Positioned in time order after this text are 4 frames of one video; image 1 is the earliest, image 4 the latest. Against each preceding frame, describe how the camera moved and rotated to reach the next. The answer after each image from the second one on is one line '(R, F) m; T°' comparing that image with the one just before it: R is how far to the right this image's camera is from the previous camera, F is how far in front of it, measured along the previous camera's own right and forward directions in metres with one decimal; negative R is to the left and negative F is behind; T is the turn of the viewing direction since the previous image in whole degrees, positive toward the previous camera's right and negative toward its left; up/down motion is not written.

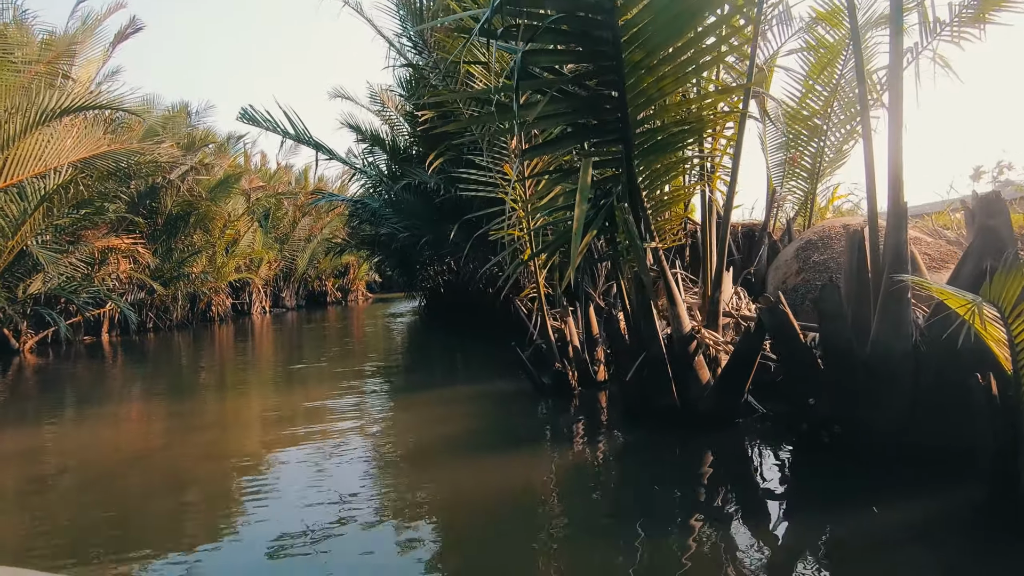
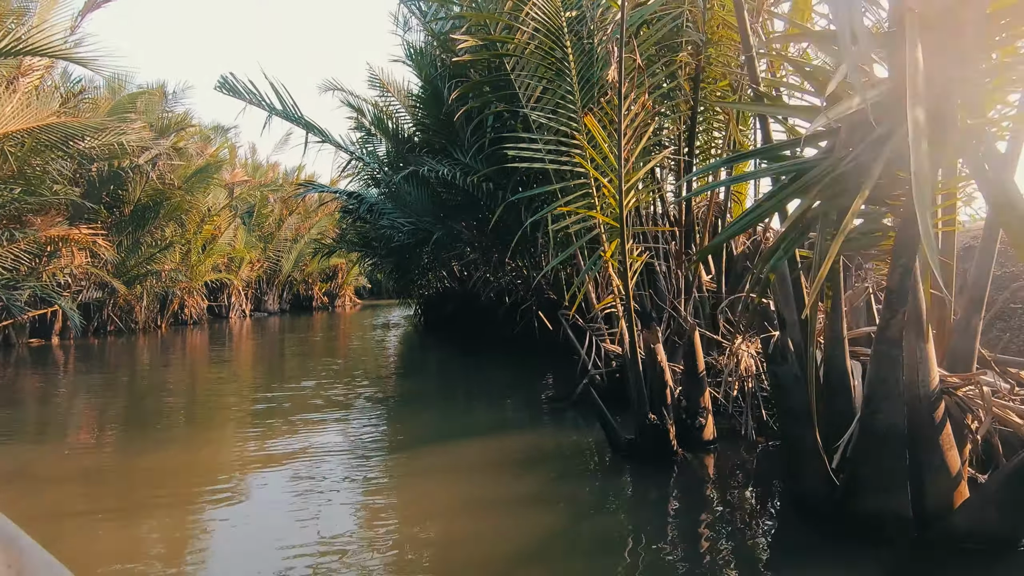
(-0.4, +1.3) m; +1°
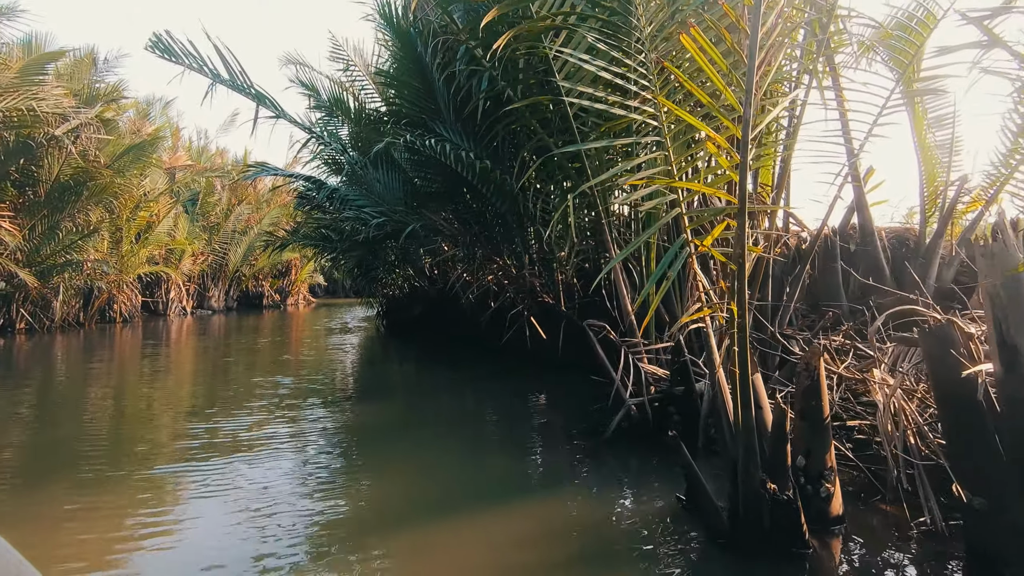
(-0.3, +0.9) m; +4°
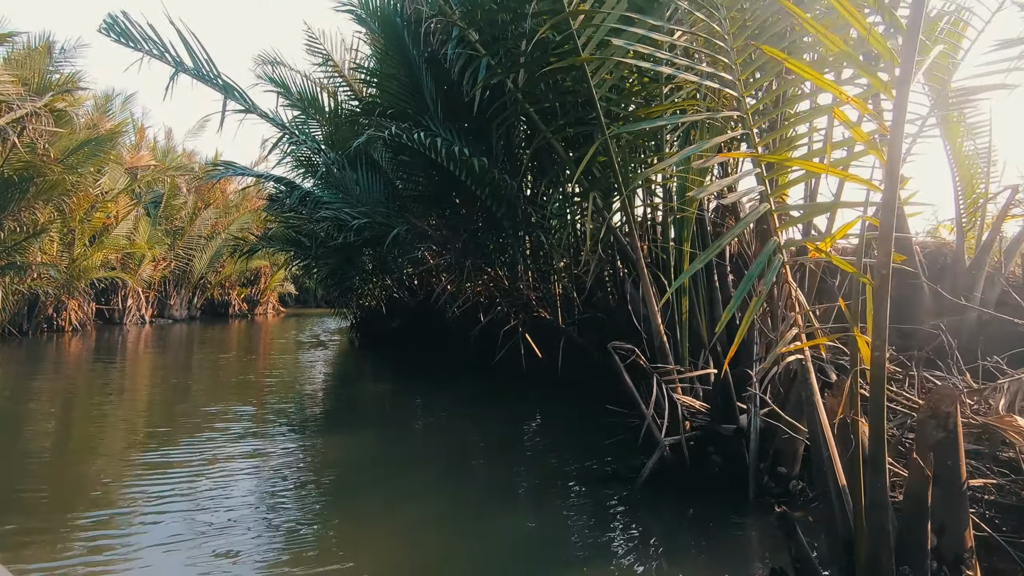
(-0.2, +0.5) m; +3°
